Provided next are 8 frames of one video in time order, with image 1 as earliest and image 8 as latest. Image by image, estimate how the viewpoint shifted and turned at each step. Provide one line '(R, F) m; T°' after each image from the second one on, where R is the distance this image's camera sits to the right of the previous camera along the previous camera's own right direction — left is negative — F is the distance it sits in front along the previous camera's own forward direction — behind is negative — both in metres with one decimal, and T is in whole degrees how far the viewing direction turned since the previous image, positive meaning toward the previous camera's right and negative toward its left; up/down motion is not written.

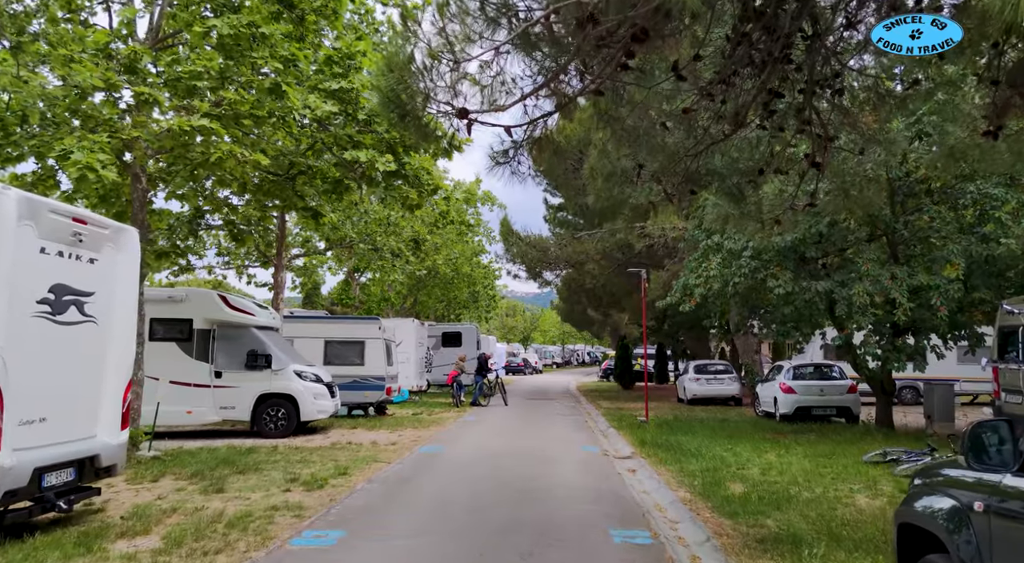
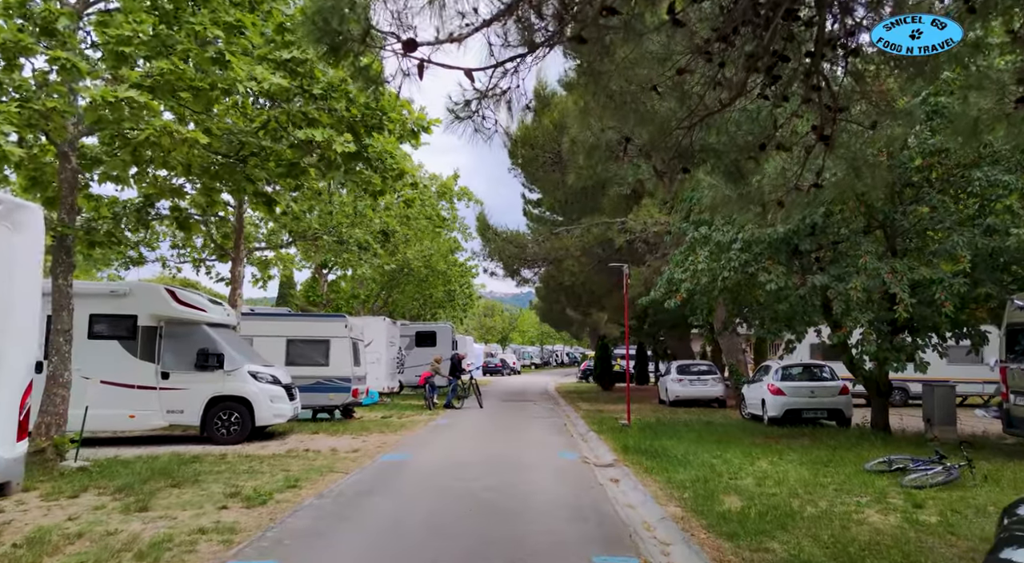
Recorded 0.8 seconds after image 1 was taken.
(+0.1, +0.9) m; +2°
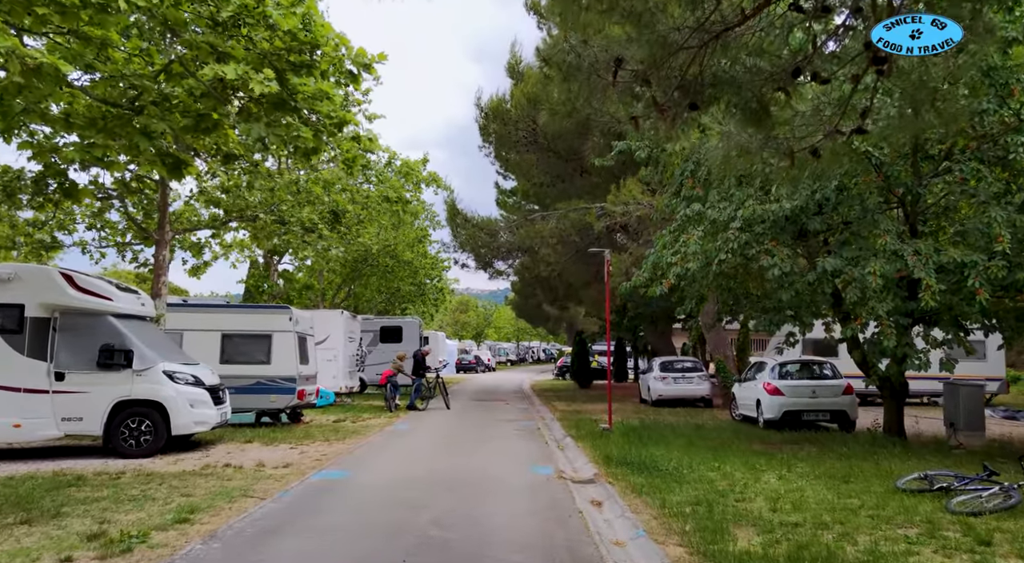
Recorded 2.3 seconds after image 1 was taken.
(+0.2, +1.8) m; +2°
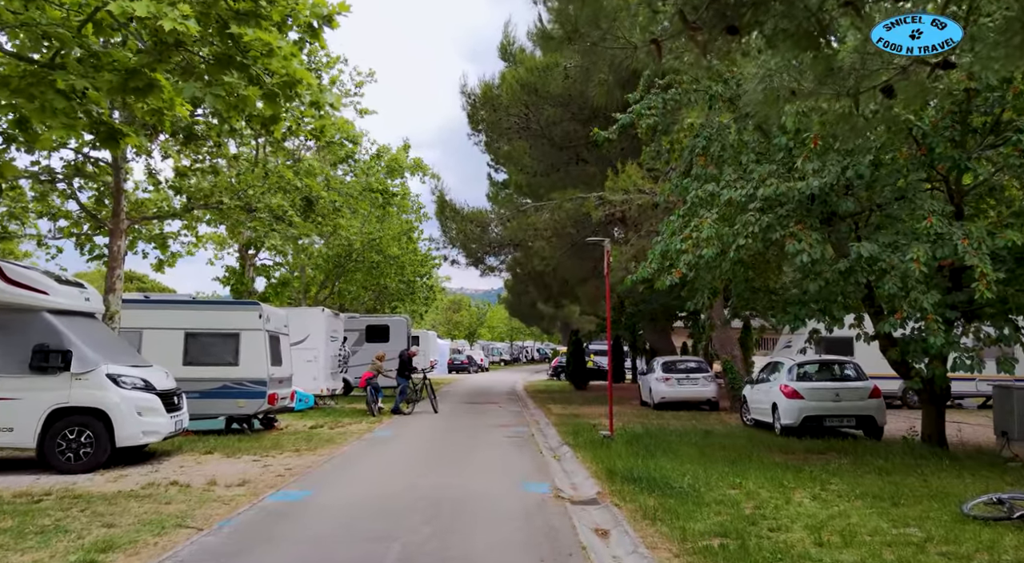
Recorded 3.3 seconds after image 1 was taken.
(0.0, +1.3) m; 0°
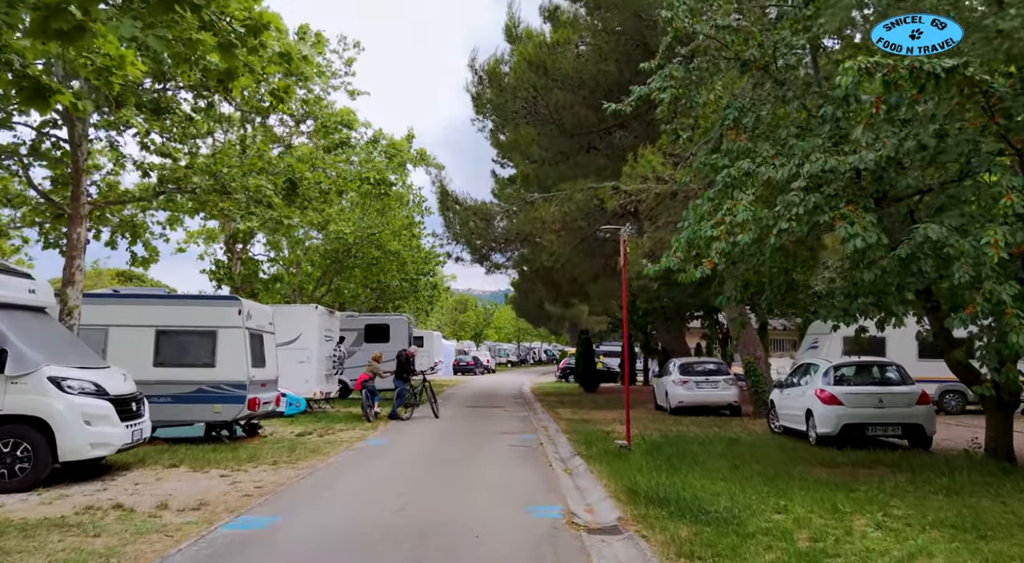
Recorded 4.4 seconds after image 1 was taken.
(0.0, +1.3) m; -1°
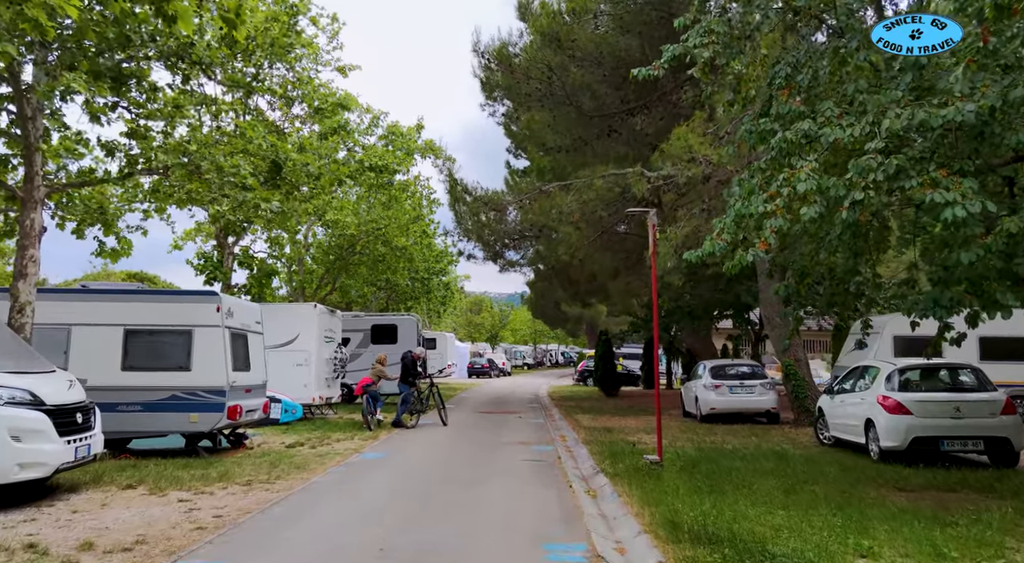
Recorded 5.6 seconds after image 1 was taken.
(0.0, +1.5) m; -1°
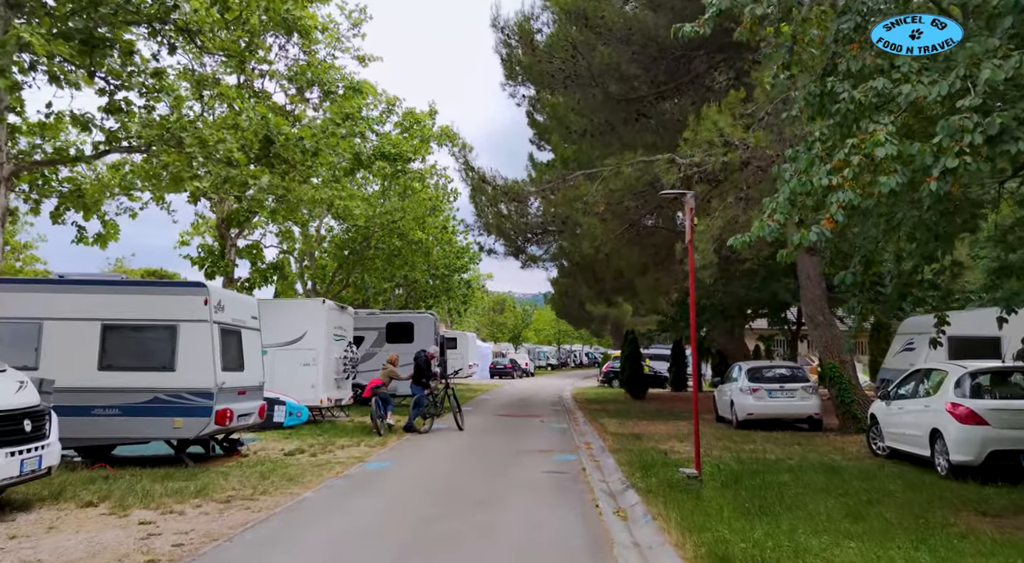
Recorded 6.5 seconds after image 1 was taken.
(+0.1, +1.1) m; -2°
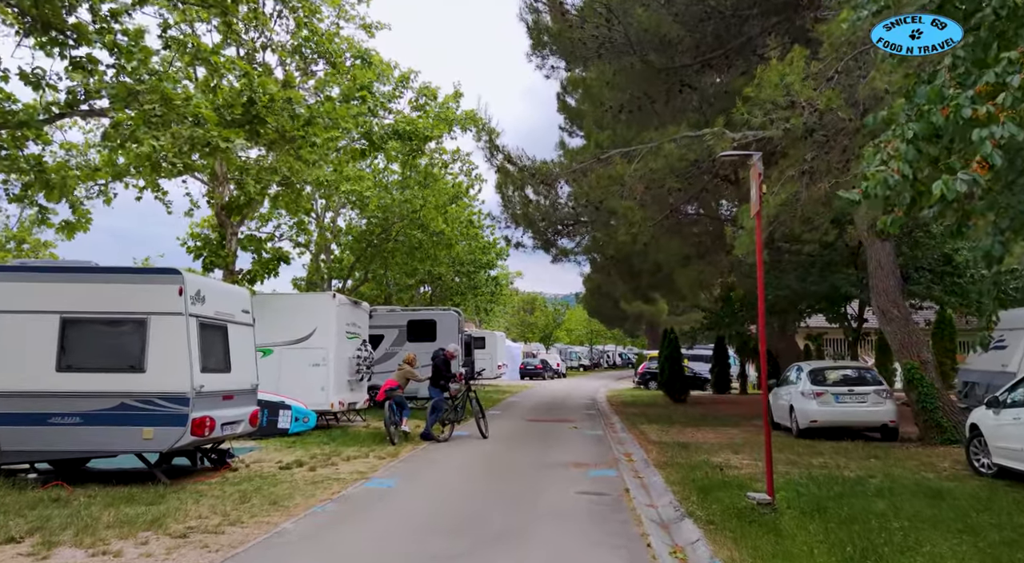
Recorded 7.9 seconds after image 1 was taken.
(0.0, +1.6) m; -2°
